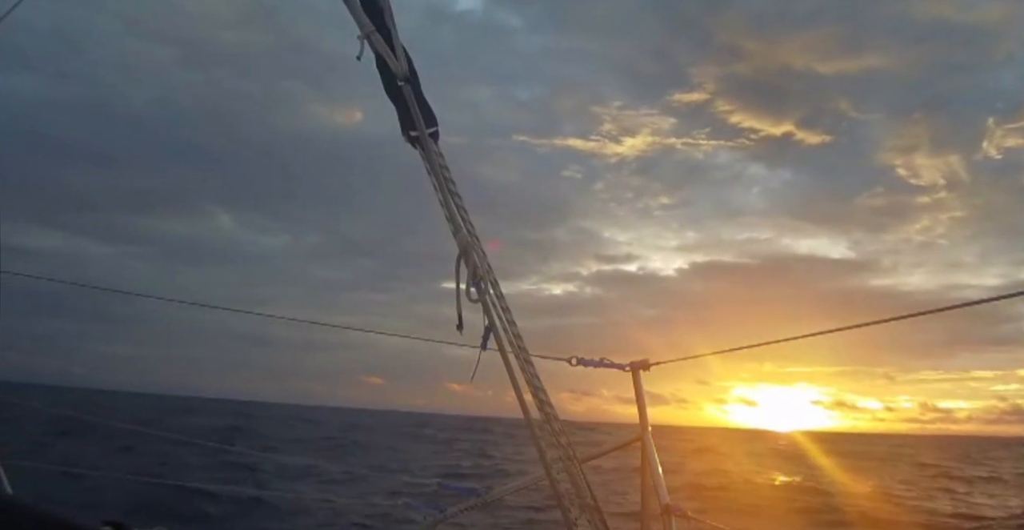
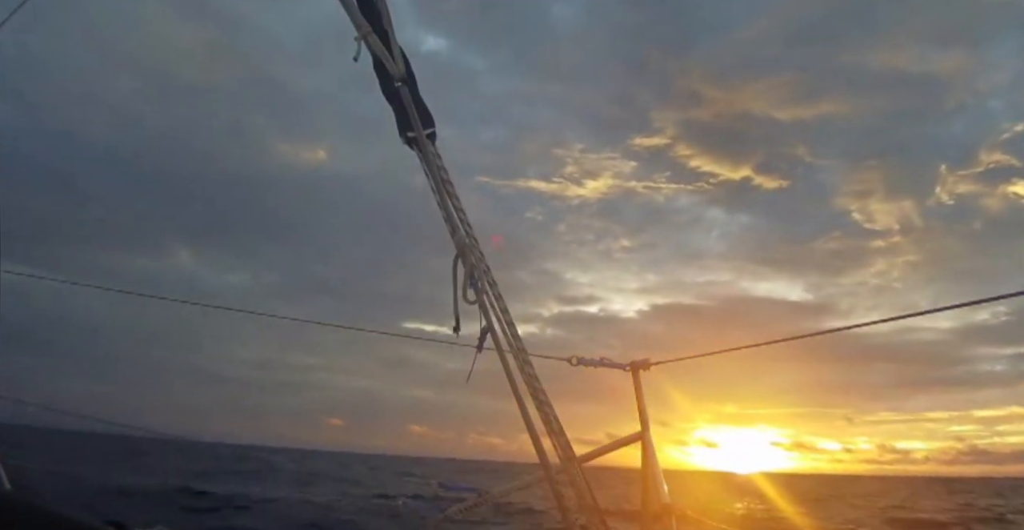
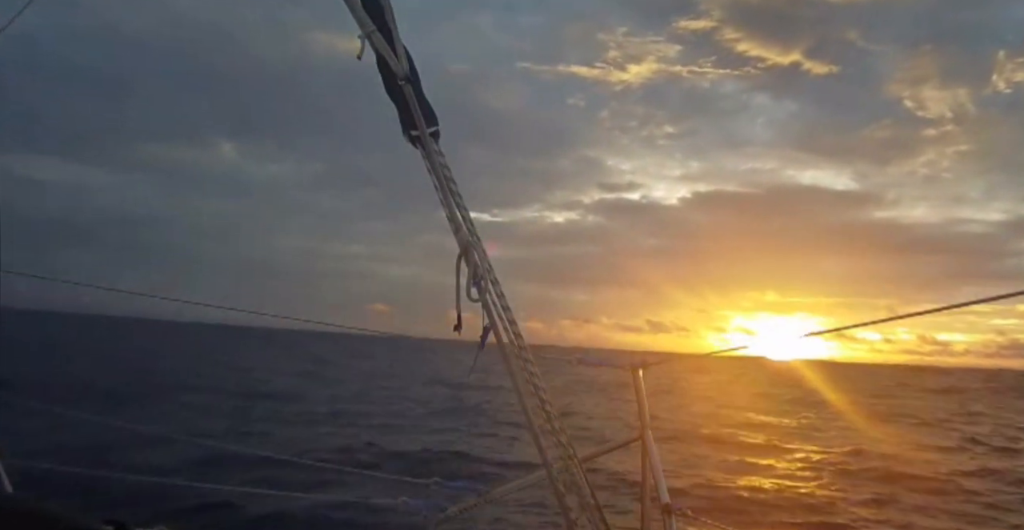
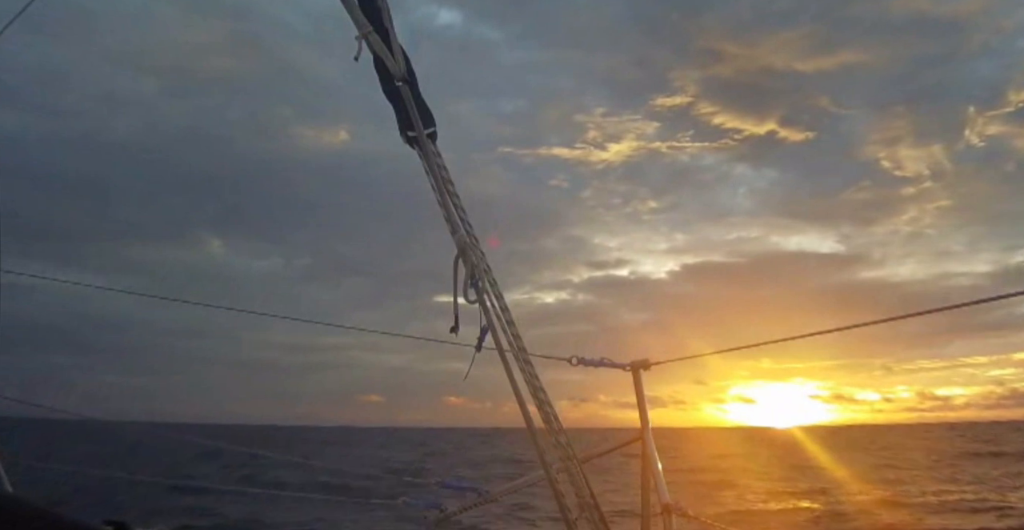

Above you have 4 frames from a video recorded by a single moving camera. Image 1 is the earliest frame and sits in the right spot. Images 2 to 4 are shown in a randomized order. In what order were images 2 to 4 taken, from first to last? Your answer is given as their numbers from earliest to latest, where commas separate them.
2, 4, 3
